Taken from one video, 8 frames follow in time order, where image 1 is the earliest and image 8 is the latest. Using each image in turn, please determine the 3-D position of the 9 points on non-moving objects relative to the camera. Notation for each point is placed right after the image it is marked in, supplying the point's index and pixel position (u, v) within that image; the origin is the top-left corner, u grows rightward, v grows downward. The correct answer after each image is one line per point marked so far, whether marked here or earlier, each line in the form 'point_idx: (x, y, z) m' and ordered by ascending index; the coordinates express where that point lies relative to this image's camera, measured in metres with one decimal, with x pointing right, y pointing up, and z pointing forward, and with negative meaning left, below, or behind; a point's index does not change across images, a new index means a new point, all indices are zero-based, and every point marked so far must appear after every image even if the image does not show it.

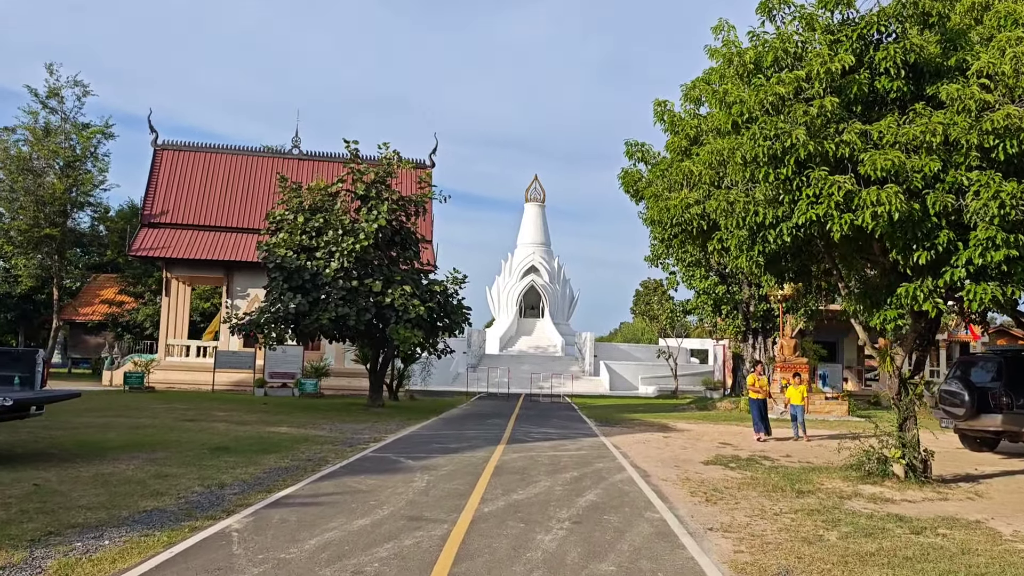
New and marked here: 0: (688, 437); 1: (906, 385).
0: (+3.6, -3.1, +16.9) m
1: (+5.1, -1.3, +10.5) m
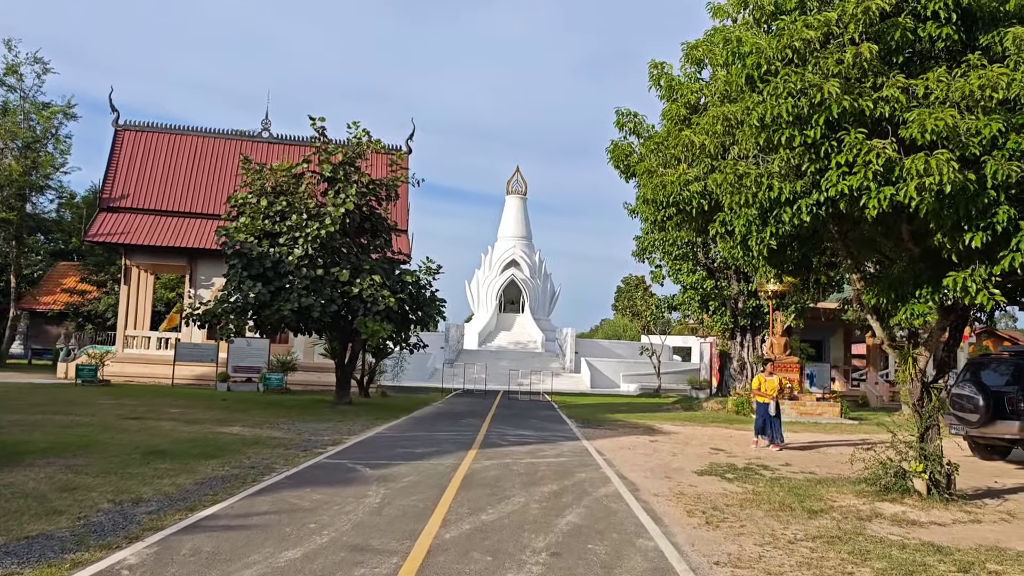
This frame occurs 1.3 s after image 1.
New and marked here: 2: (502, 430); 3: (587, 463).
0: (+3.1, -2.9, +15.6) m
1: (+4.7, -1.2, +9.3) m
2: (-0.2, -2.8, +16.4) m
3: (+1.1, -2.5, +11.6) m
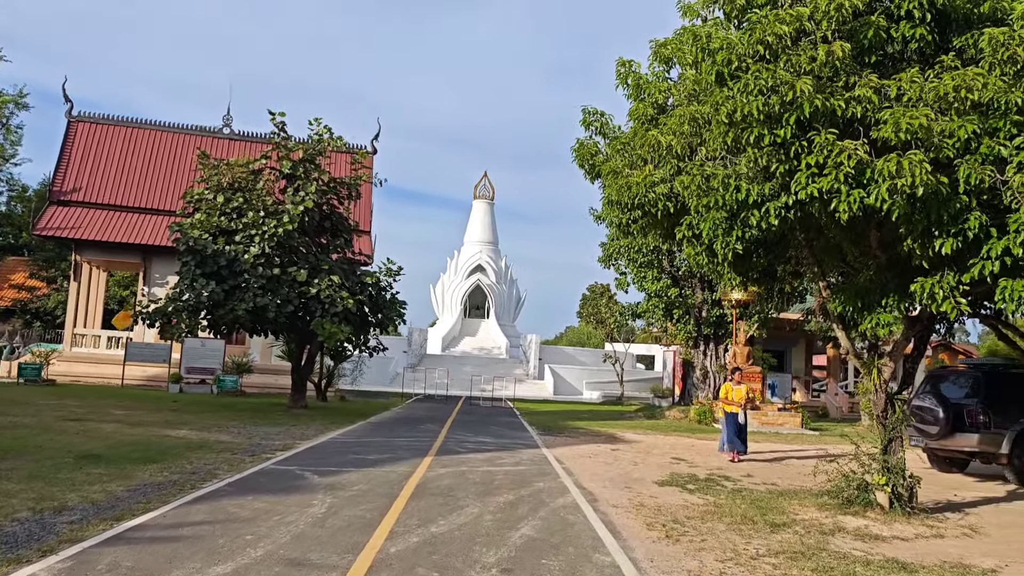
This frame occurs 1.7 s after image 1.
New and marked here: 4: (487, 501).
0: (+2.3, -3.0, +15.4) m
1: (+4.2, -1.3, +9.2) m
2: (-1.0, -2.9, +16.0) m
3: (+0.5, -2.5, +11.3) m
4: (-0.3, -2.2, +8.6) m
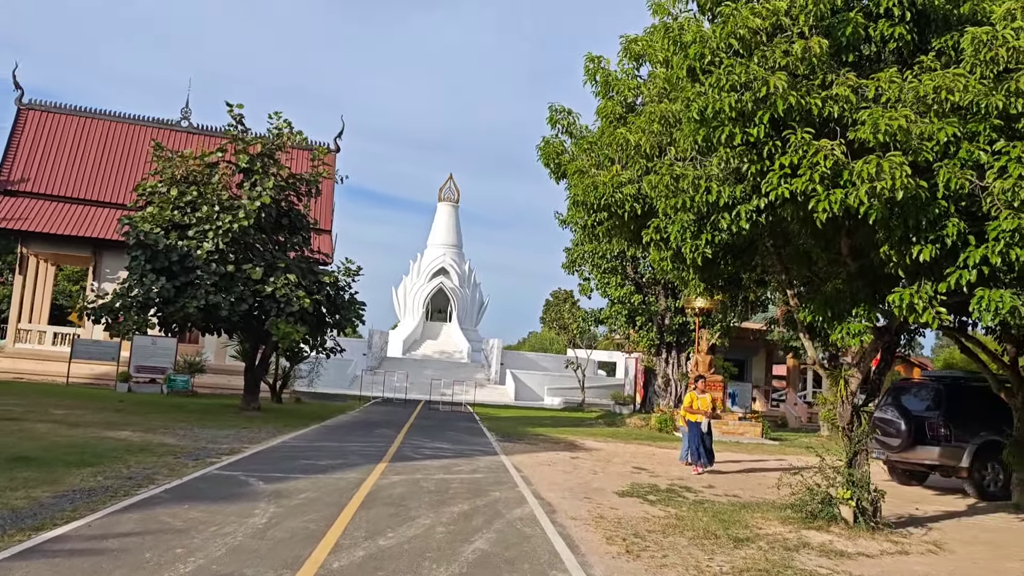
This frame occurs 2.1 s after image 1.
0: (+1.6, -3.1, +15.1) m
1: (+3.8, -1.4, +9.0) m
2: (-1.8, -2.9, +15.6) m
3: (-0.1, -2.6, +10.9) m
4: (-0.7, -2.2, +8.2) m
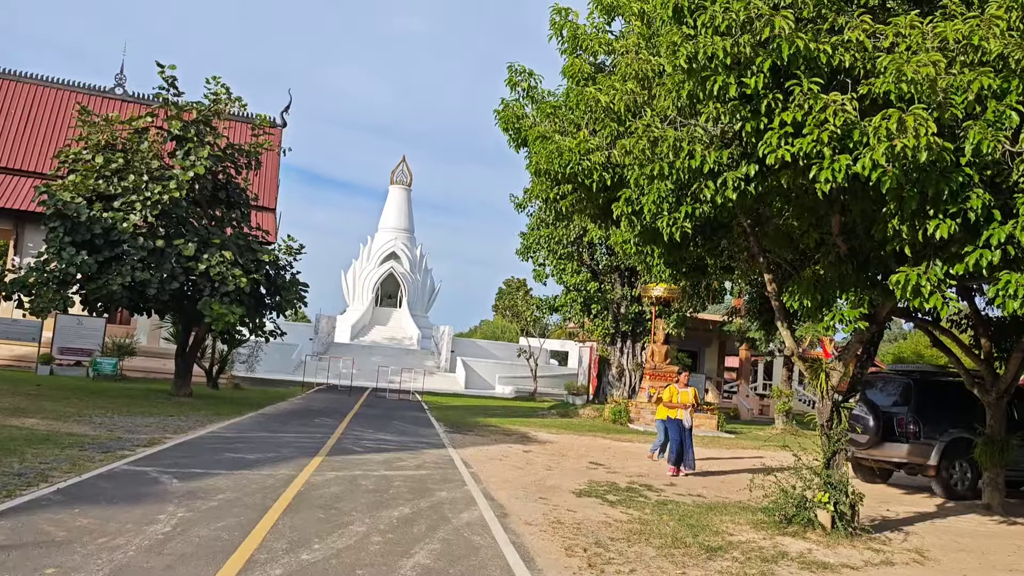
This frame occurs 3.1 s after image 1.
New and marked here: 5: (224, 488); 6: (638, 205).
0: (+0.7, -2.8, +14.3) m
1: (+3.3, -1.2, +8.3) m
2: (-2.7, -2.6, +14.6) m
3: (-0.8, -2.3, +10.0) m
4: (-1.2, -2.0, +7.3) m
5: (-2.8, -1.9, +7.9) m
6: (+1.1, +0.7, +7.3) m
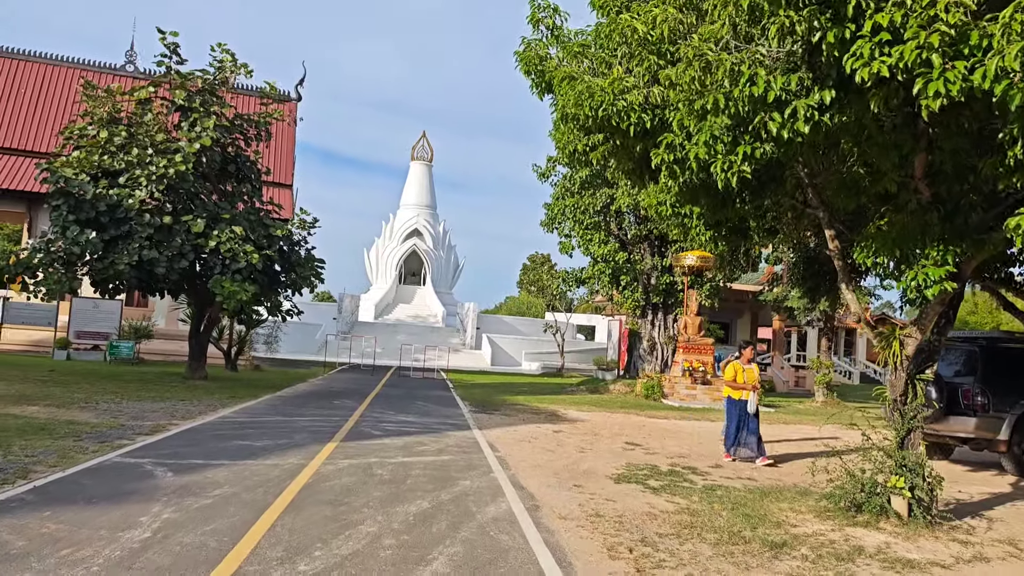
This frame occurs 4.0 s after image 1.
0: (+1.2, -2.3, +13.4) m
1: (+3.5, -0.8, +7.3) m
2: (-2.2, -2.1, +13.8) m
3: (-0.4, -1.9, +9.1) m
4: (-0.9, -1.8, +6.4) m
5: (-2.5, -1.7, +7.1) m
6: (+1.3, +1.1, +6.3) m
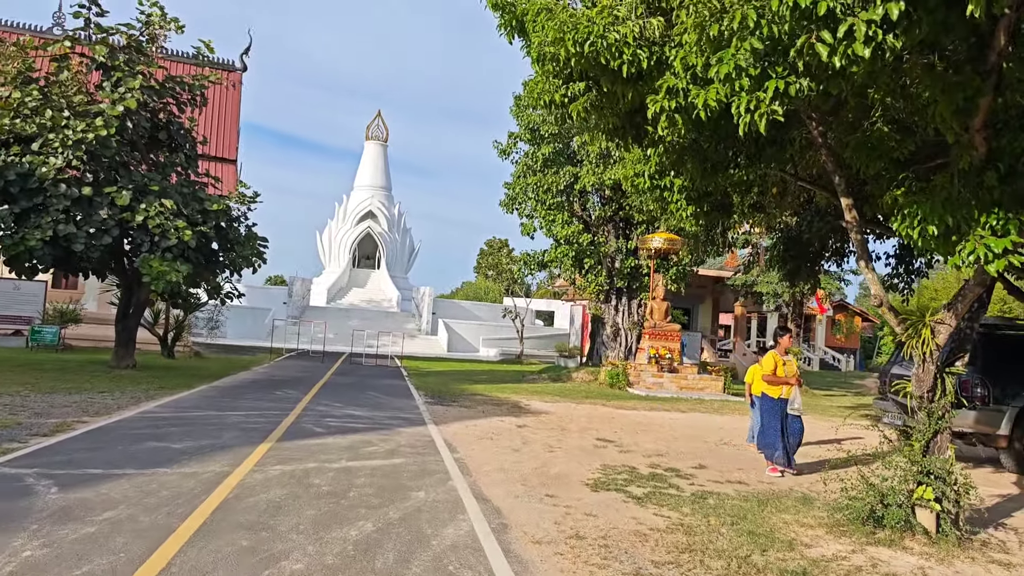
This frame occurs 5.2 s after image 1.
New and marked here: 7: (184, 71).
0: (+0.6, -2.0, +12.2) m
1: (+3.3, -0.7, +6.2) m
2: (-2.9, -1.8, +12.5) m
3: (-0.8, -1.7, +7.9) m
4: (-1.2, -1.6, +5.2) m
5: (-2.8, -1.5, +5.8) m
6: (+1.1, +1.2, +5.1) m
7: (-7.1, +4.8, +18.0) m
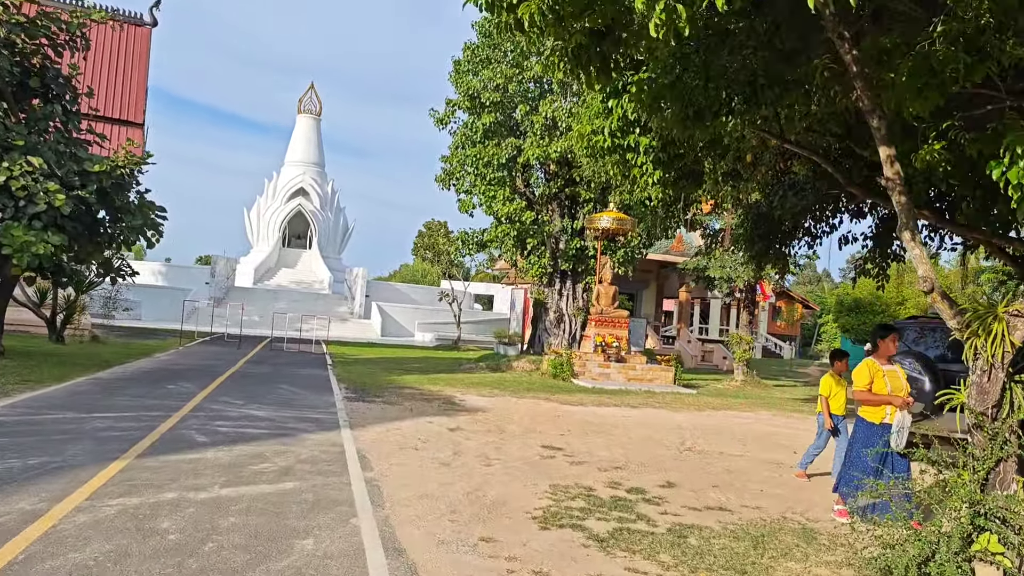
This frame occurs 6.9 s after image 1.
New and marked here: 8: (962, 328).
0: (-0.3, -1.8, +10.5) m
1: (+2.8, -0.6, +4.7) m
2: (-3.7, -1.5, +10.5) m
3: (-1.3, -1.5, +6.1) m
4: (-1.5, -1.4, +3.3) m
5: (-3.2, -1.3, +3.8) m
6: (+0.8, +1.3, +3.4) m
7: (-8.3, +5.2, +15.6) m
8: (+2.6, -0.2, +4.7) m
